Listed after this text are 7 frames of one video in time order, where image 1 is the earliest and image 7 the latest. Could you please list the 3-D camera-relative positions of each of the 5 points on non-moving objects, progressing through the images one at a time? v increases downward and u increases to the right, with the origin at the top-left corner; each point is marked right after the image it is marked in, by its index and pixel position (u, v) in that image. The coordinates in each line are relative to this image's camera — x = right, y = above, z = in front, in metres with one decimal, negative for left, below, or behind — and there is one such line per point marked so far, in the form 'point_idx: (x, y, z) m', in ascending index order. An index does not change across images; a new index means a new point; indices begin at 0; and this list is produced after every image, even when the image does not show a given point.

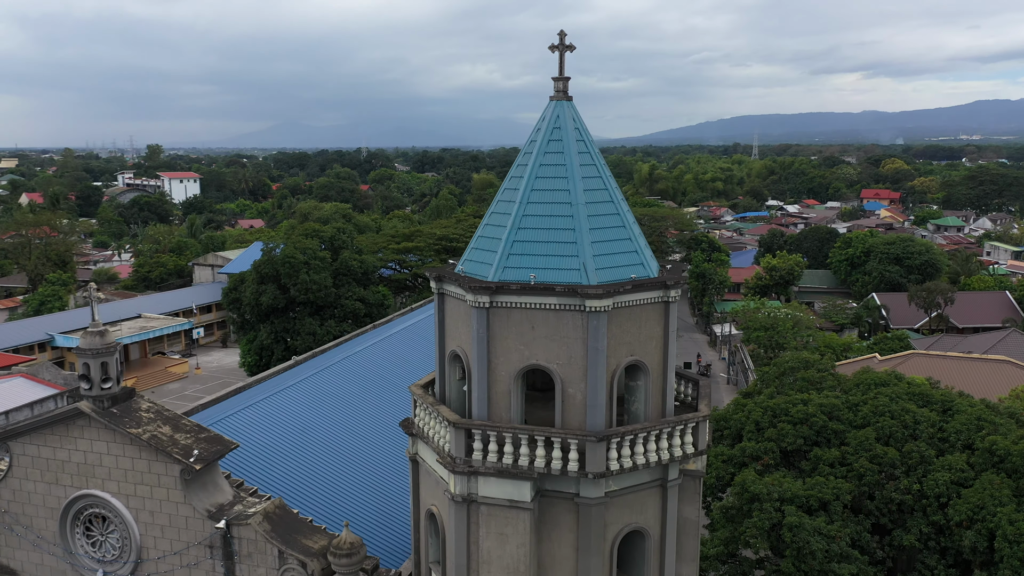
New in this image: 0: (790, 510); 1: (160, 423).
0: (+4.7, -3.8, +14.0) m
1: (-4.6, -1.8, +10.7) m
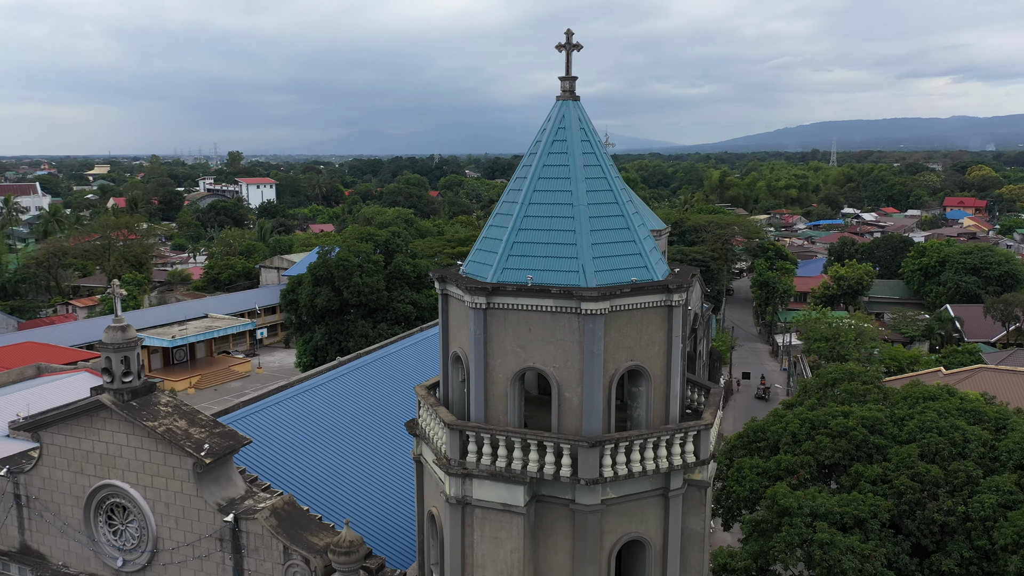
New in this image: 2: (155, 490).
0: (+5.1, -3.9, +13.5) m
1: (-4.5, -1.7, +11.0) m
2: (-4.8, -2.7, +11.0) m
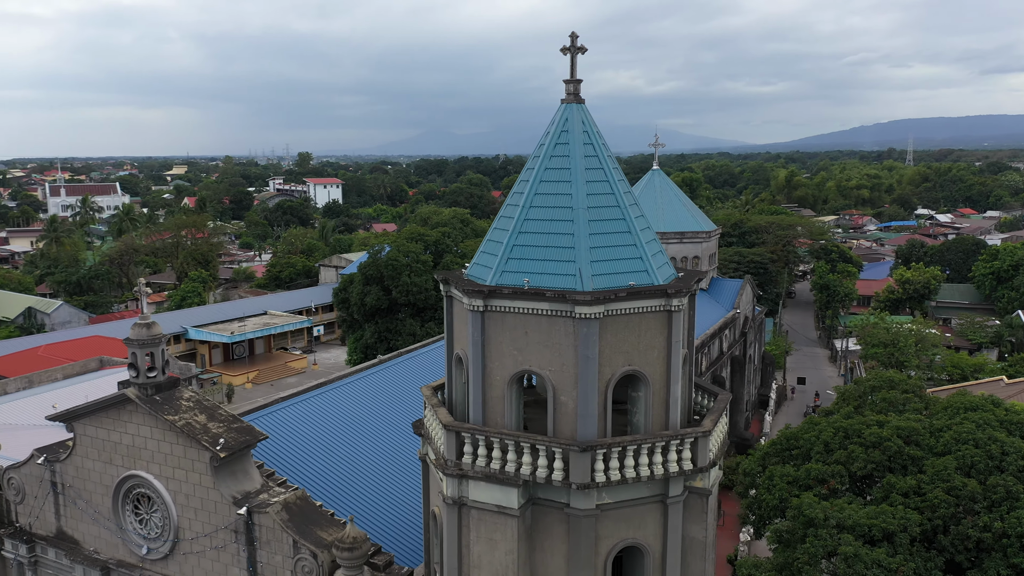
0: (+5.3, -4.0, +13.1) m
1: (-4.3, -1.7, +11.4) m
2: (-4.6, -2.7, +11.4) m
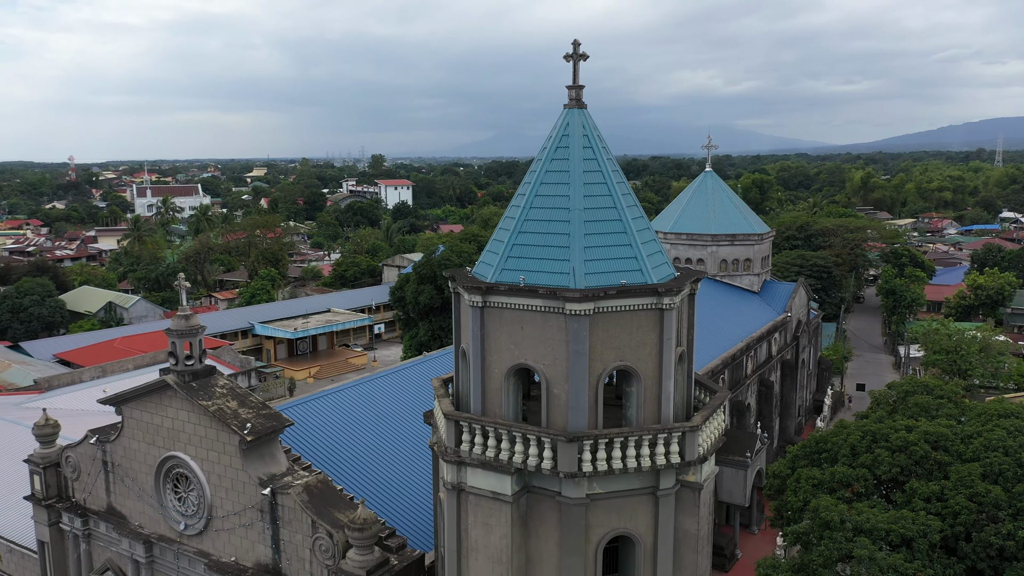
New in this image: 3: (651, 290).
0: (+5.6, -4.0, +13.1) m
1: (-4.2, -1.6, +12.2) m
2: (-4.5, -2.6, +12.2) m
3: (+1.6, 0.0, +9.3) m
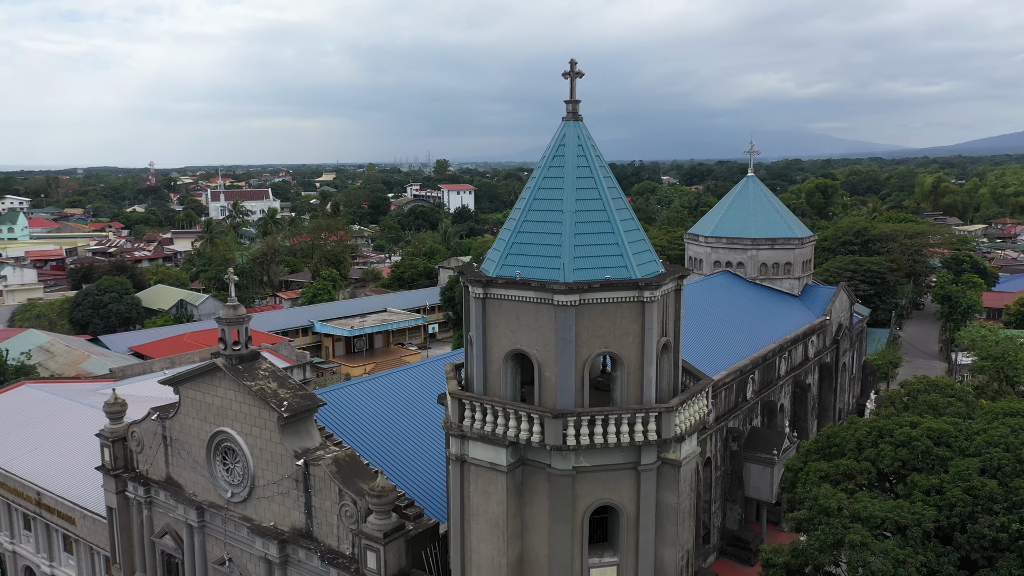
0: (+5.8, -4.0, +13.7) m
1: (-4.0, -1.5, +13.7) m
2: (-4.3, -2.5, +13.7) m
3: (+1.5, 0.0, +10.3) m
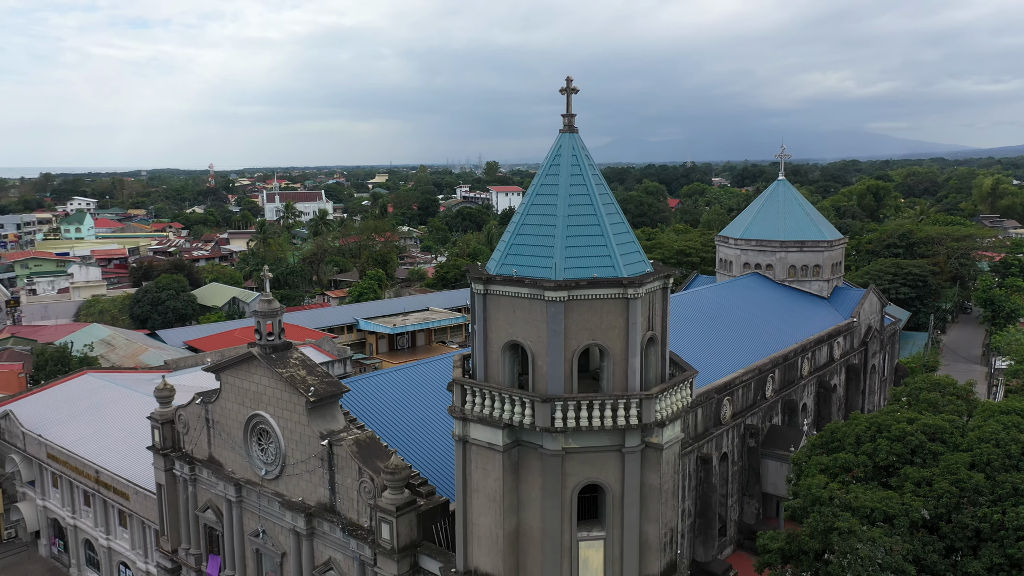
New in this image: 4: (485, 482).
0: (+5.9, -4.0, +14.5) m
1: (-3.9, -1.5, +15.0) m
2: (-4.2, -2.4, +15.1) m
3: (+1.4, +0.1, +11.3) m
4: (-0.4, -2.8, +11.9) m
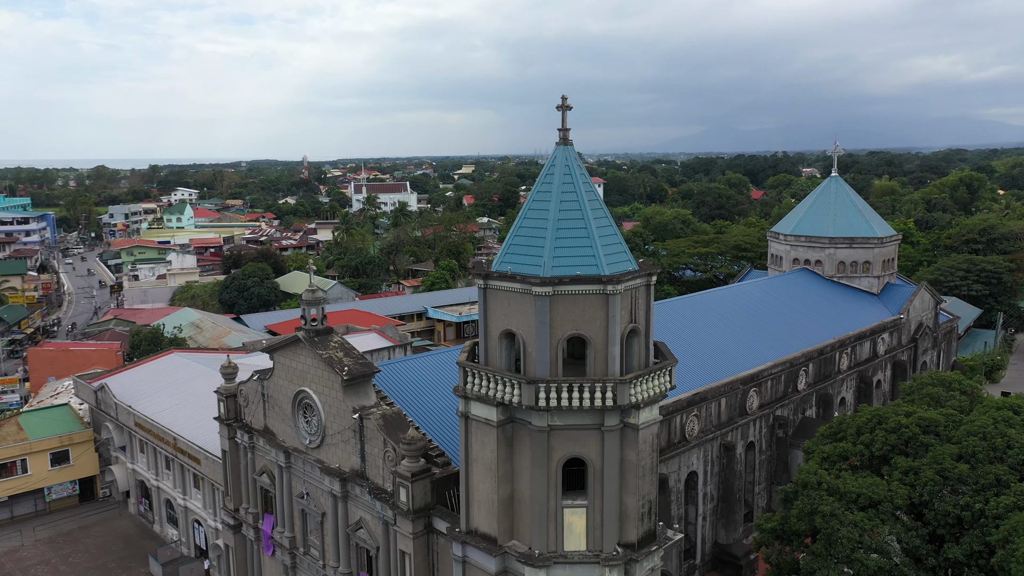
0: (+6.0, -4.0, +15.5) m
1: (-3.6, -1.3, +17.0) m
2: (-3.9, -2.2, +17.1) m
3: (+1.3, +0.1, +12.7) m
4: (-0.5, -2.7, +13.6) m
